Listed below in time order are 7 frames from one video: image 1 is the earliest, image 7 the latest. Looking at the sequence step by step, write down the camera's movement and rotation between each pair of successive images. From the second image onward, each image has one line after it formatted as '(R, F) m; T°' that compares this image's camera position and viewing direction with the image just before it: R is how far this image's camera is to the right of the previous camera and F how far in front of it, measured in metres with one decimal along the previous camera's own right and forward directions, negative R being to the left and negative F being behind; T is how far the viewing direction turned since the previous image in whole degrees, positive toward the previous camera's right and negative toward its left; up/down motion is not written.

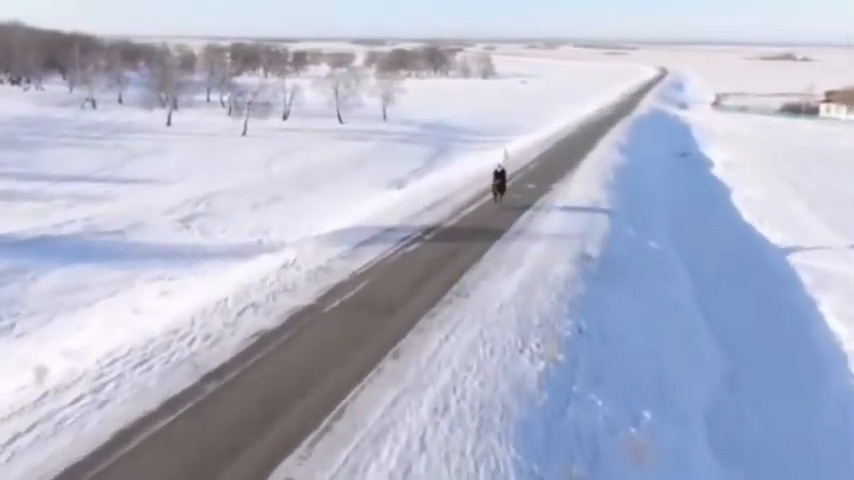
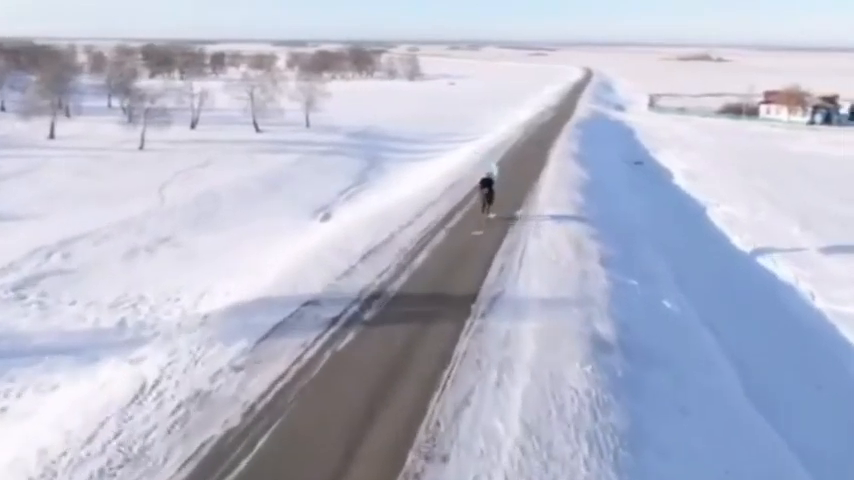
(-0.1, +5.7) m; +5°
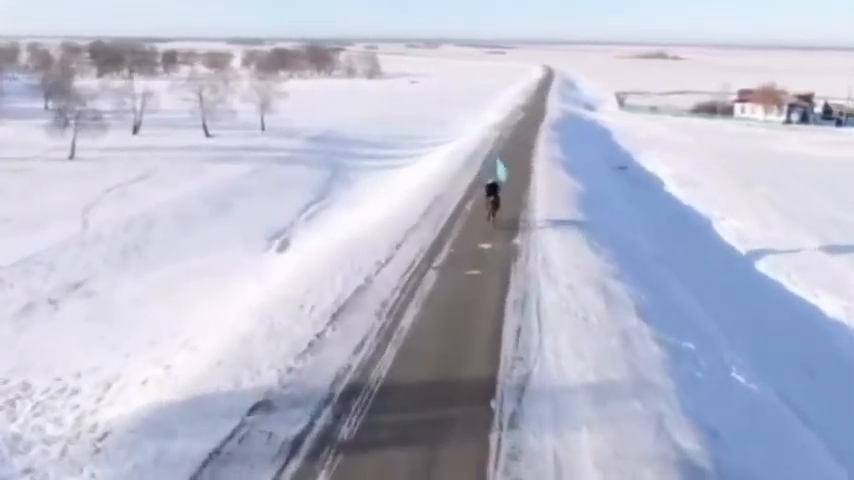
(-0.5, +4.0) m; +3°
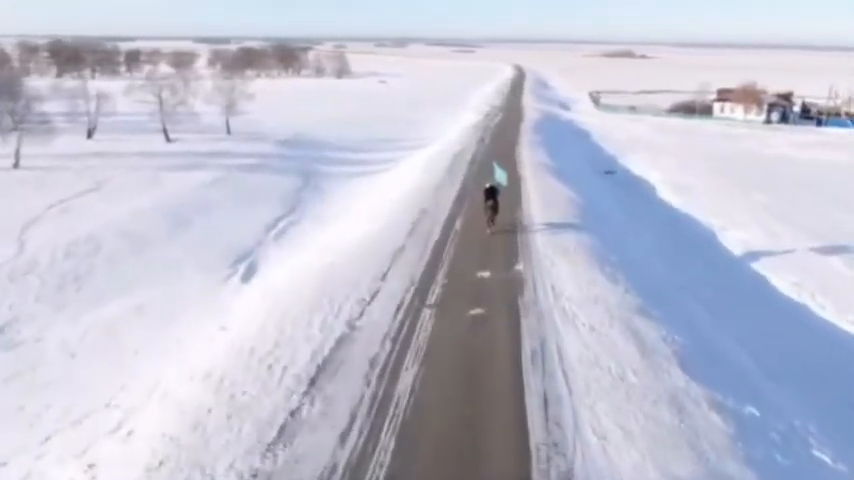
(-0.4, +2.5) m; +2°
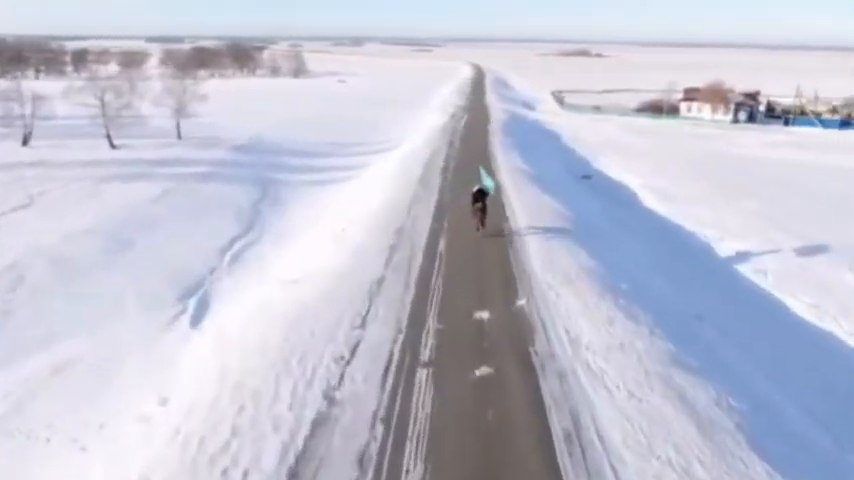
(-0.5, +2.6) m; +3°
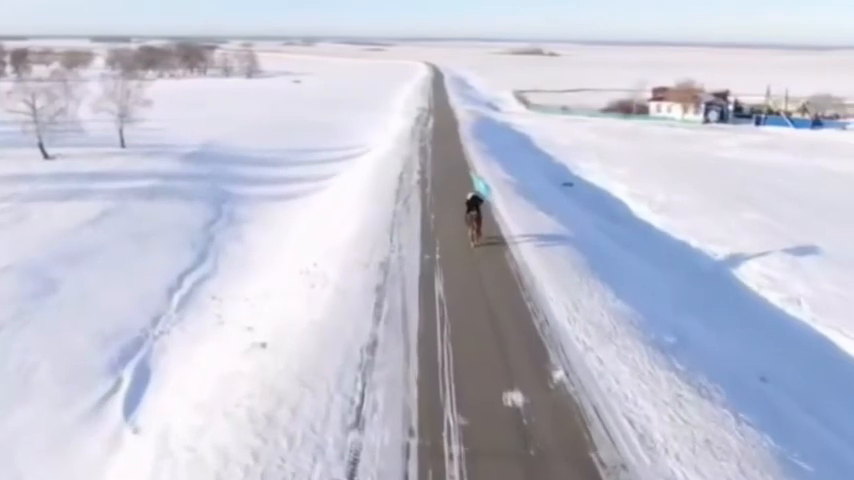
(-0.7, +3.2) m; +3°
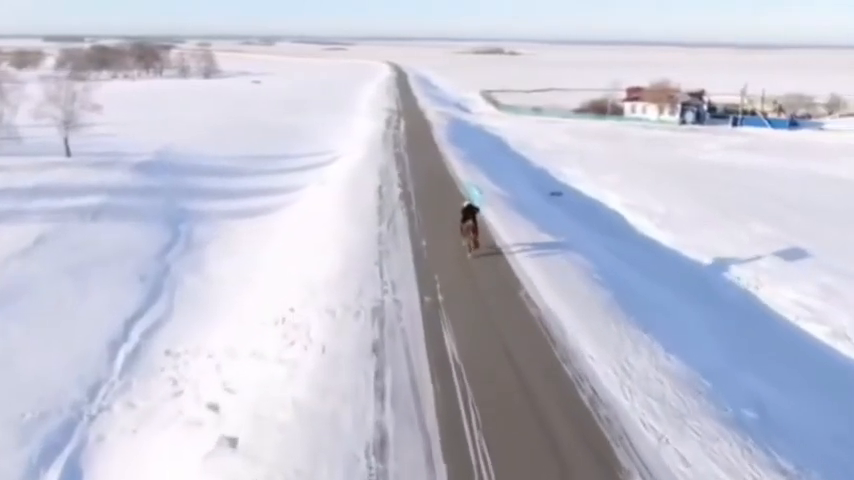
(-0.7, +2.9) m; +3°
